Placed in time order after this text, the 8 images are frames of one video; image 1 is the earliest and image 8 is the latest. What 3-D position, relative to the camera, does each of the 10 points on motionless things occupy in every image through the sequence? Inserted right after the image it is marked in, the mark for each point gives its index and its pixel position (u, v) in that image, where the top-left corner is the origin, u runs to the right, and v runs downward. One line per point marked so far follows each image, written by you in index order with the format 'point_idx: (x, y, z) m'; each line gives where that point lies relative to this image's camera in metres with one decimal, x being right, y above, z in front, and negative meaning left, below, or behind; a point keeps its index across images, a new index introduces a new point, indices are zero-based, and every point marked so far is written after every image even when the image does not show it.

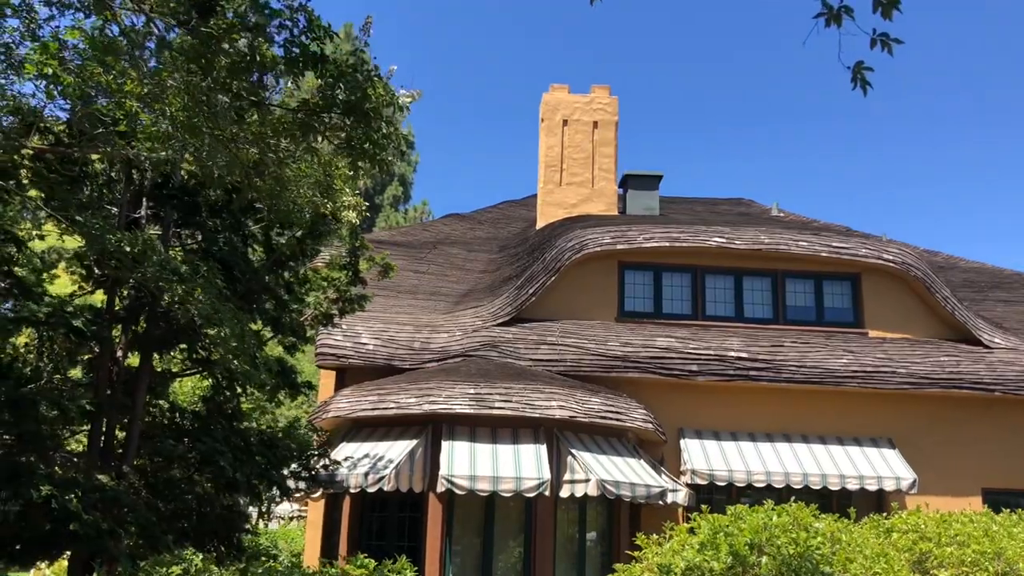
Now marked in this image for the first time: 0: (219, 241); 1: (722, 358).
0: (-4.4, +0.8, +13.6) m
1: (+4.7, -1.6, +19.9) m
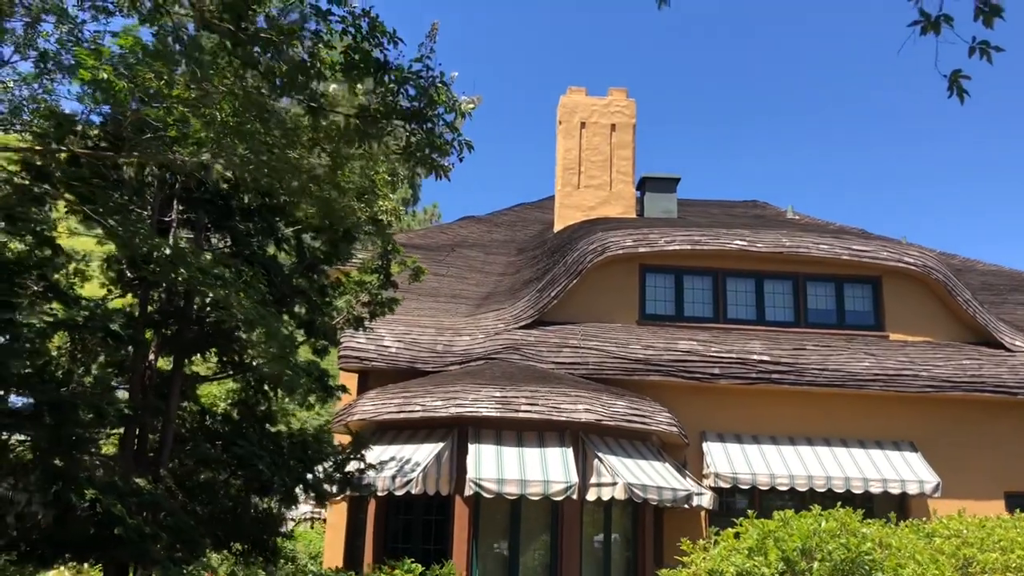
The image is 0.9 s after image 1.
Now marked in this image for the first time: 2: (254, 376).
0: (-3.9, +0.7, +13.6) m
1: (+5.2, -1.6, +19.9) m
2: (-3.9, -1.3, +14.0) m
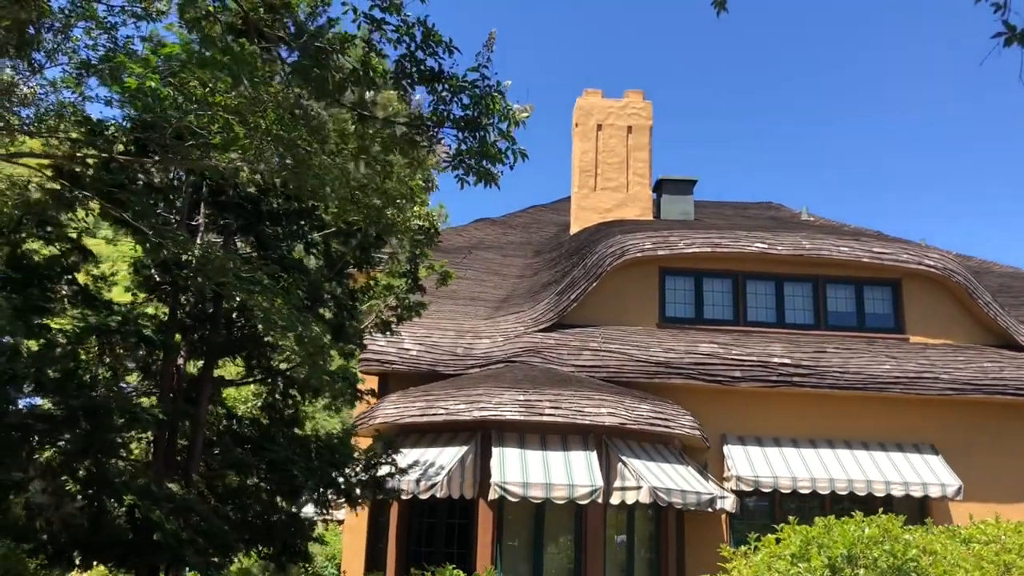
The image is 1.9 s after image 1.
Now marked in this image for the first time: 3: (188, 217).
0: (-3.5, +0.6, +13.6) m
1: (+5.7, -1.7, +19.9) m
2: (-3.5, -1.4, +14.0) m
3: (-5.0, +1.1, +13.8) m
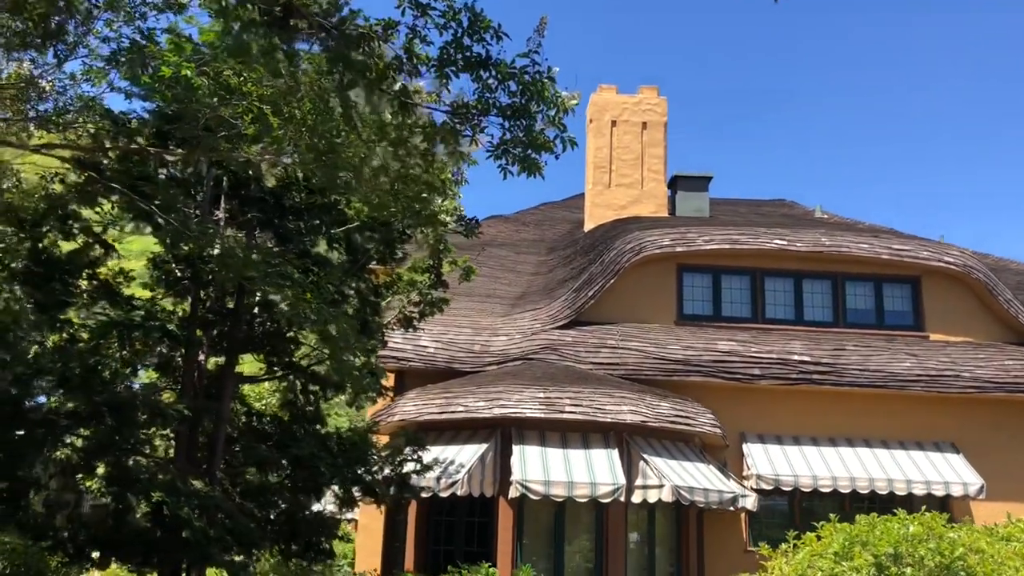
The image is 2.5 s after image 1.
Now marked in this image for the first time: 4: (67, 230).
0: (-3.1, +0.7, +13.4) m
1: (+6.0, -1.6, +19.7) m
2: (-3.1, -1.3, +13.9) m
3: (-4.6, +1.2, +13.6) m
4: (-6.4, +0.8, +13.0) m
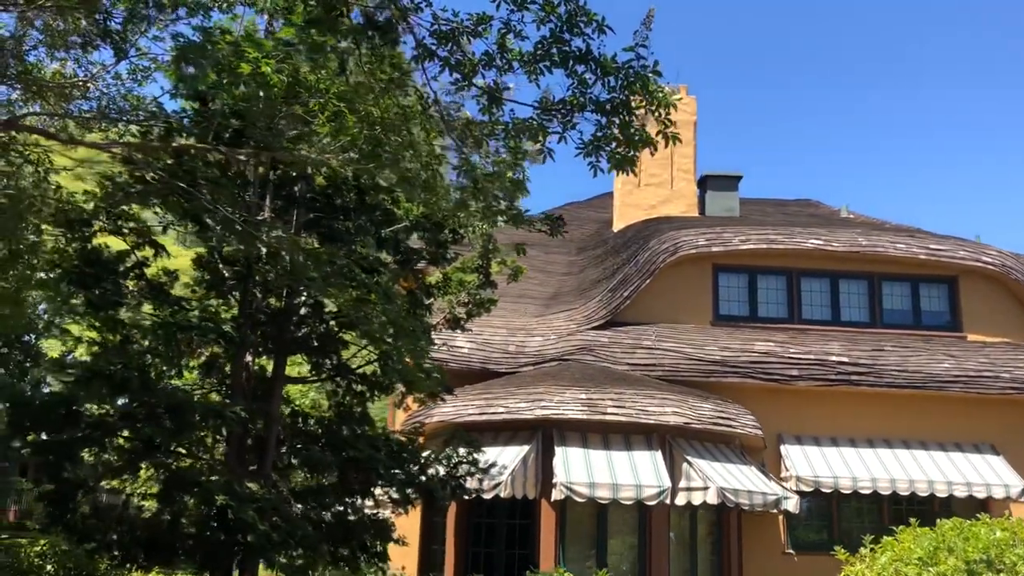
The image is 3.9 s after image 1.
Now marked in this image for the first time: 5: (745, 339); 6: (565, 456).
0: (-2.3, +0.7, +13.3) m
1: (+6.8, -1.6, +19.6) m
2: (-2.4, -1.3, +13.8) m
3: (-3.9, +1.2, +13.5) m
4: (-5.6, +0.8, +12.8) m
5: (+5.2, -1.1, +20.0) m
6: (+0.9, -3.0, +16.0) m
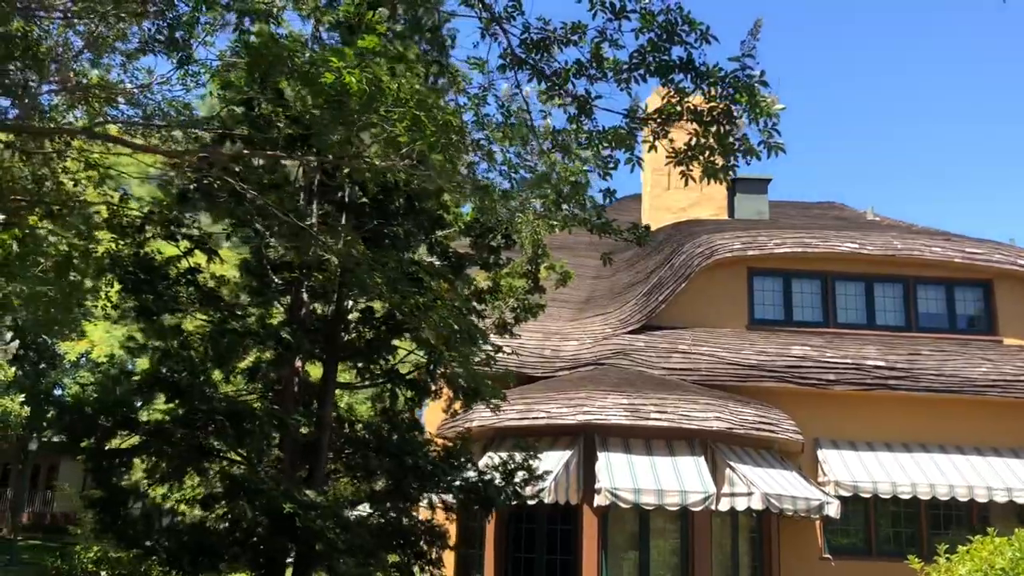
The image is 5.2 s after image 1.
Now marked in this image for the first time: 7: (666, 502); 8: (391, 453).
0: (-1.6, +0.6, +13.3) m
1: (+7.6, -1.7, +19.5) m
2: (-1.6, -1.4, +13.7) m
3: (-3.1, +1.1, +13.4) m
4: (-4.9, +0.8, +12.8) m
5: (+6.0, -1.2, +19.9) m
6: (+1.7, -3.1, +15.9) m
7: (+2.6, -3.7, +15.2) m
8: (-1.8, -2.4, +12.9) m
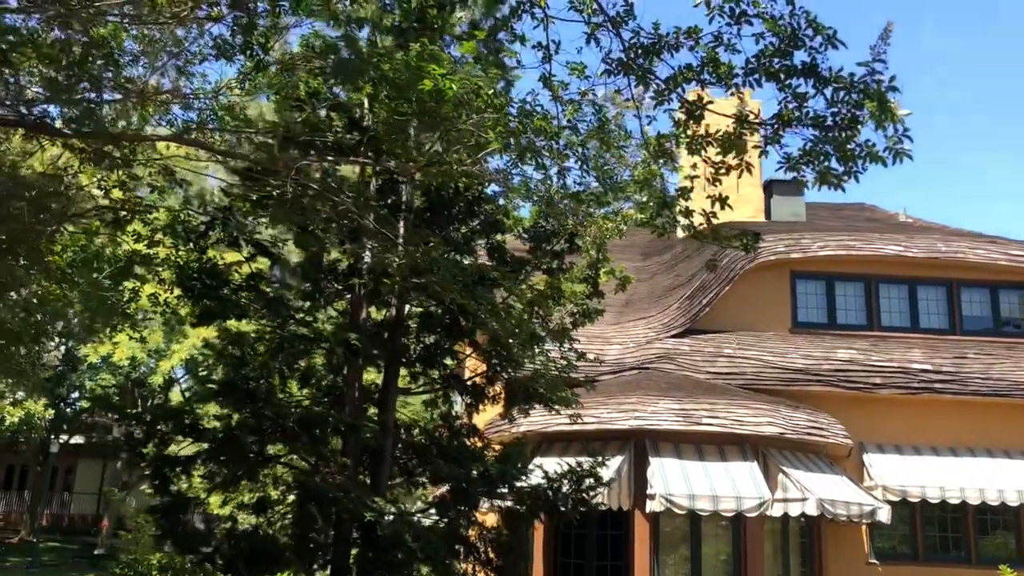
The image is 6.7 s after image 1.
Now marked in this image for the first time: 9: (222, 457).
0: (-0.7, +0.6, +13.2) m
1: (+8.6, -1.8, +19.3) m
2: (-0.7, -1.5, +13.6) m
3: (-2.2, +1.0, +13.4) m
4: (-4.0, +0.7, +12.8) m
5: (+7.0, -1.3, +19.8) m
6: (+2.6, -3.2, +15.8) m
7: (+3.5, -3.7, +15.1) m
8: (-0.9, -2.5, +12.8) m
9: (-3.8, -2.2, +11.8) m
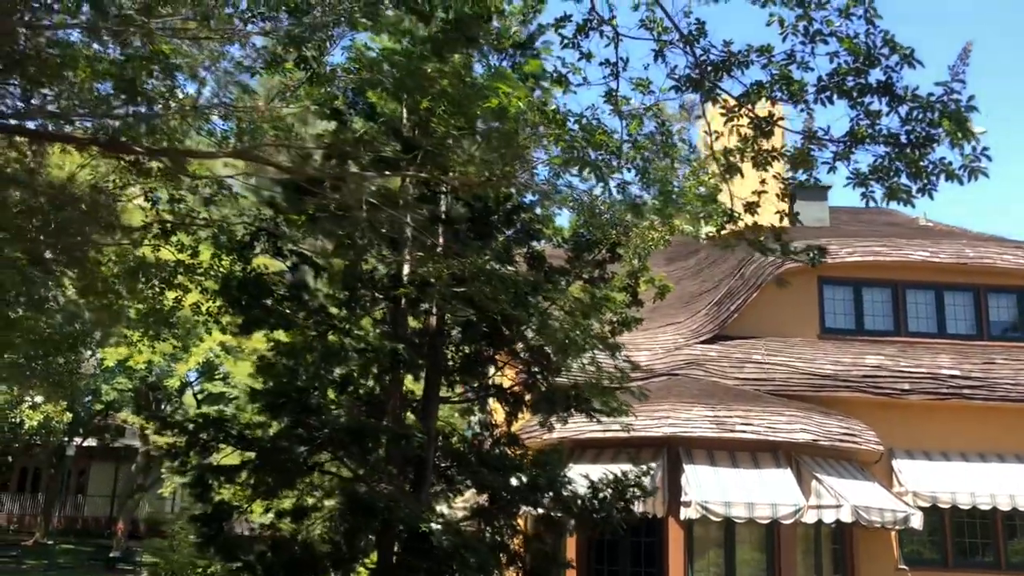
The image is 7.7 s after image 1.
0: (-0.1, +0.4, +13.2) m
1: (+9.2, -1.9, +19.3) m
2: (-0.1, -1.6, +13.7) m
3: (-1.6, +0.9, +13.5) m
4: (-3.4, +0.5, +12.8) m
5: (+7.6, -1.4, +19.8) m
6: (+3.3, -3.3, +15.9) m
7: (+4.2, -3.9, +15.1) m
8: (-0.3, -2.6, +12.9) m
9: (-3.2, -2.4, +11.9) m
